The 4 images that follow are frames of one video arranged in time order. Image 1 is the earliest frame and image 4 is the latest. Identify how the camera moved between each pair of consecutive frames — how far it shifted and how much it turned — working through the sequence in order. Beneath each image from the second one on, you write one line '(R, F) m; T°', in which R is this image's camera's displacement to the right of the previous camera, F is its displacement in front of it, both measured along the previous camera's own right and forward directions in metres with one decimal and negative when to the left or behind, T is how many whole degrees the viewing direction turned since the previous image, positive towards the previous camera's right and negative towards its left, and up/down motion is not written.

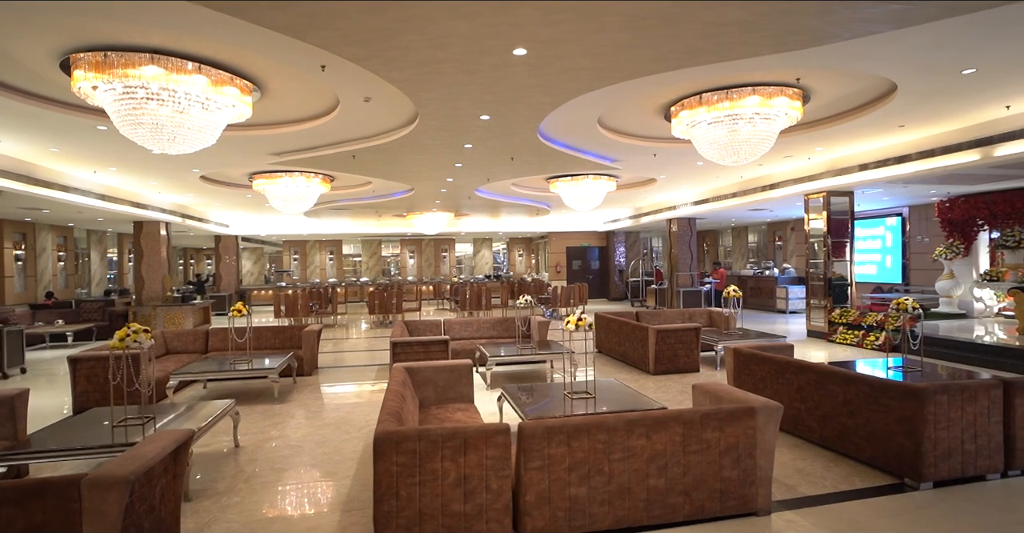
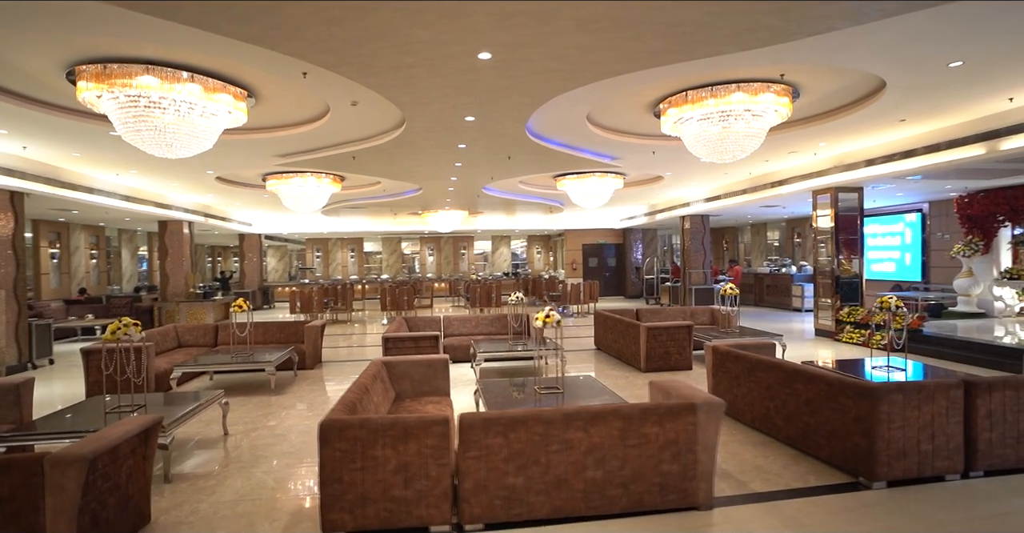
(+0.7, -0.1) m; -3°
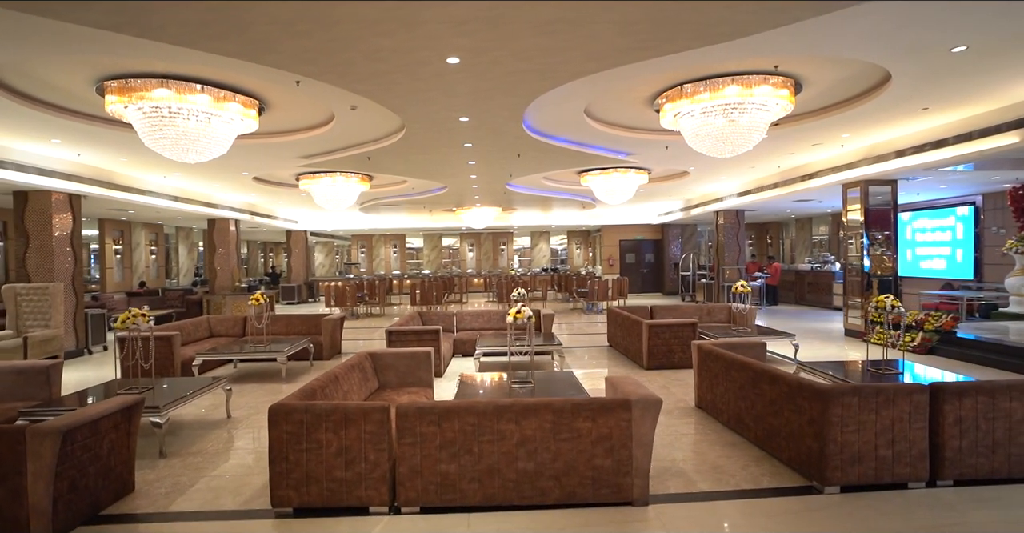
(+1.0, -0.1) m; -6°
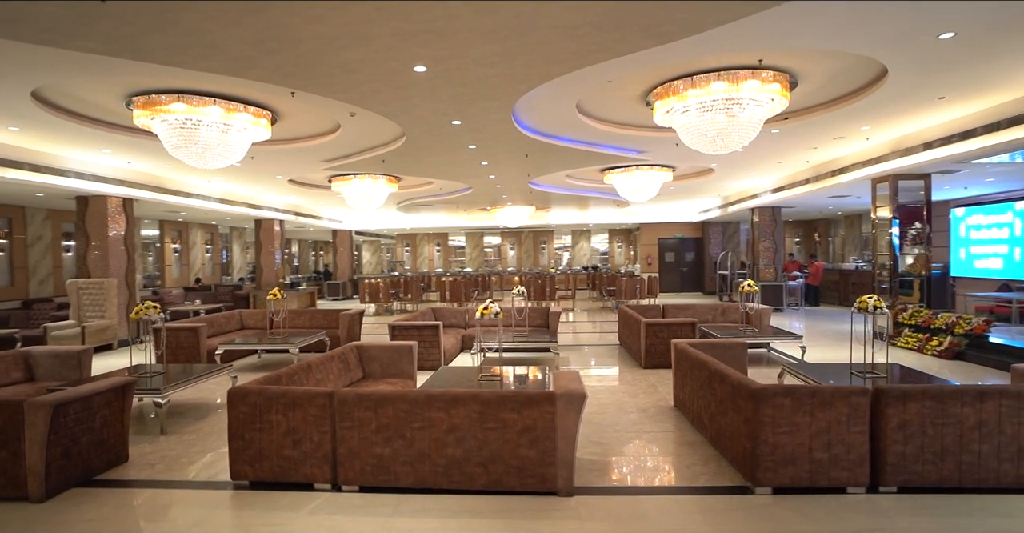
(+1.1, -0.2) m; -6°
